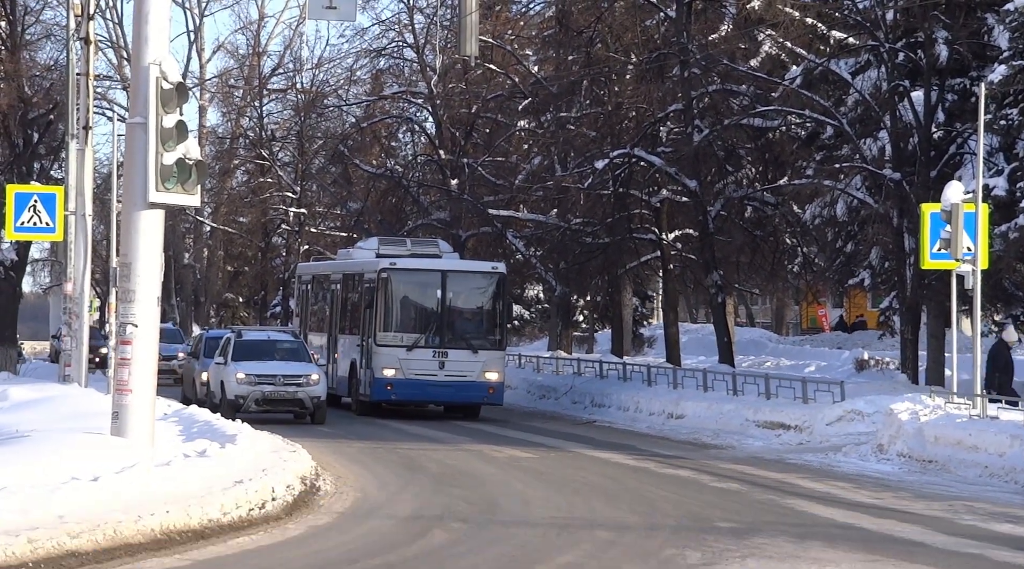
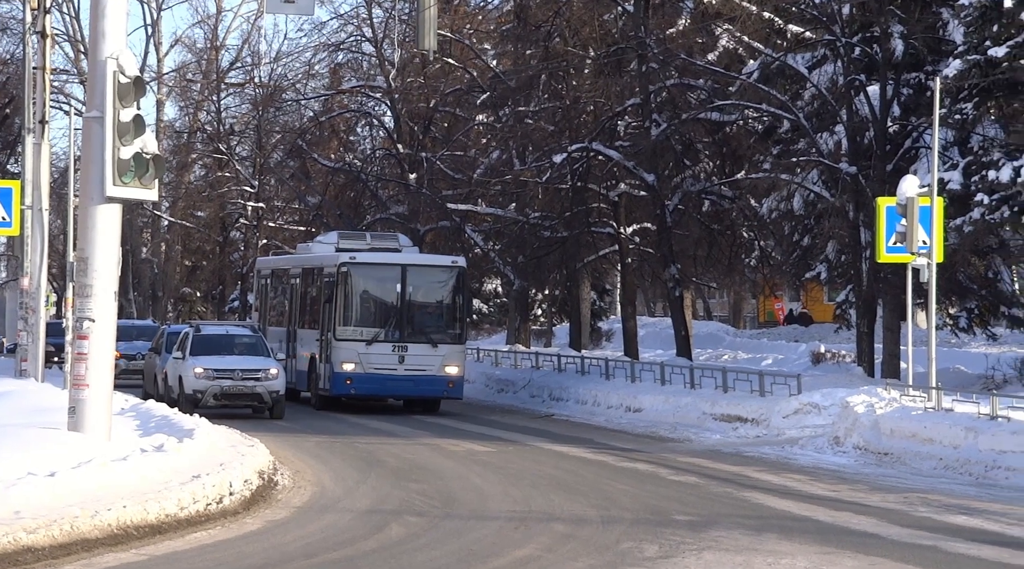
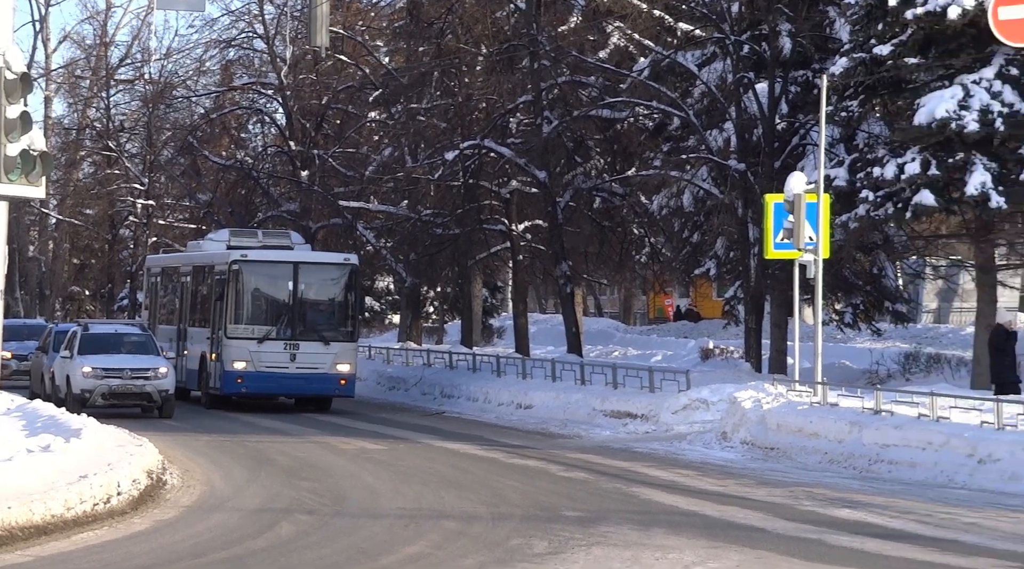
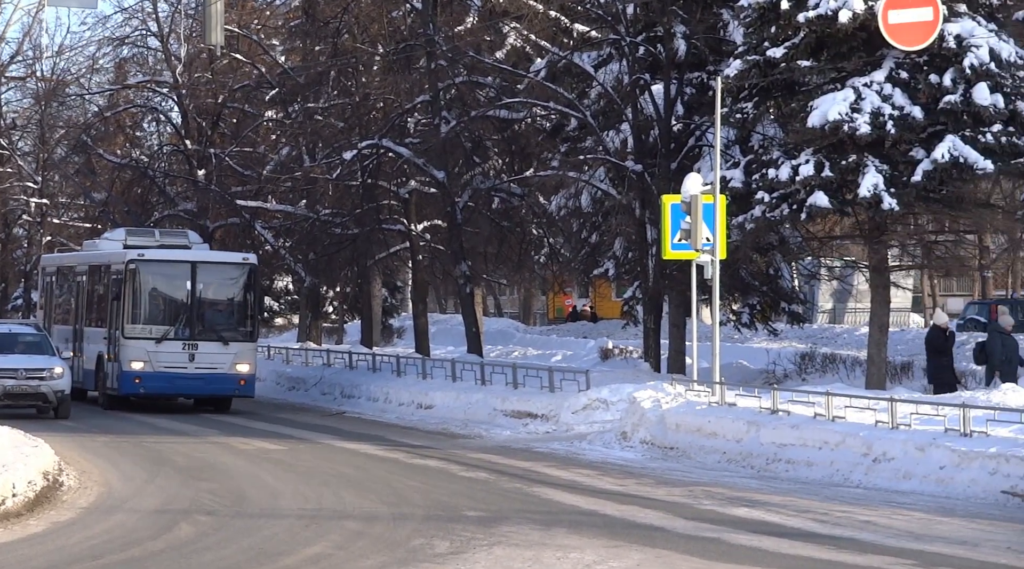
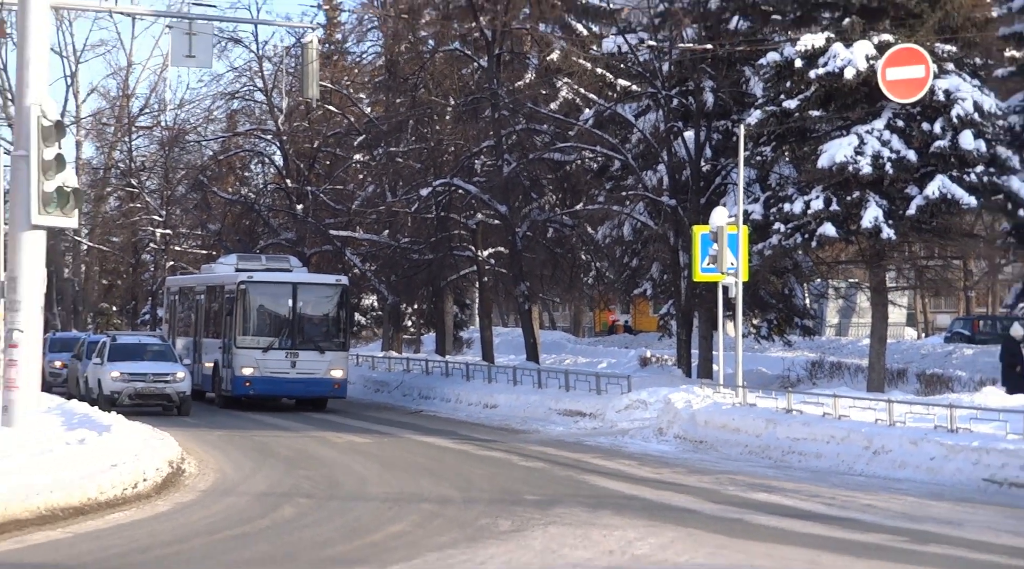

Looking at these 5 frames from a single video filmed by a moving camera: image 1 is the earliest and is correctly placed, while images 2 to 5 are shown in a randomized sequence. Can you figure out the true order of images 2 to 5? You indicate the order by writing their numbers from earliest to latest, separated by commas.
2, 3, 4, 5
